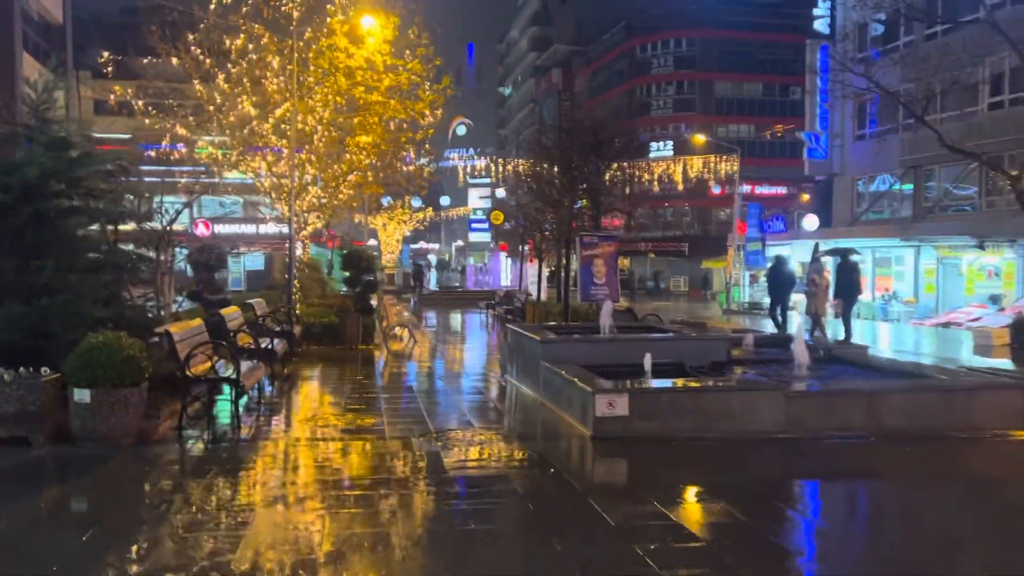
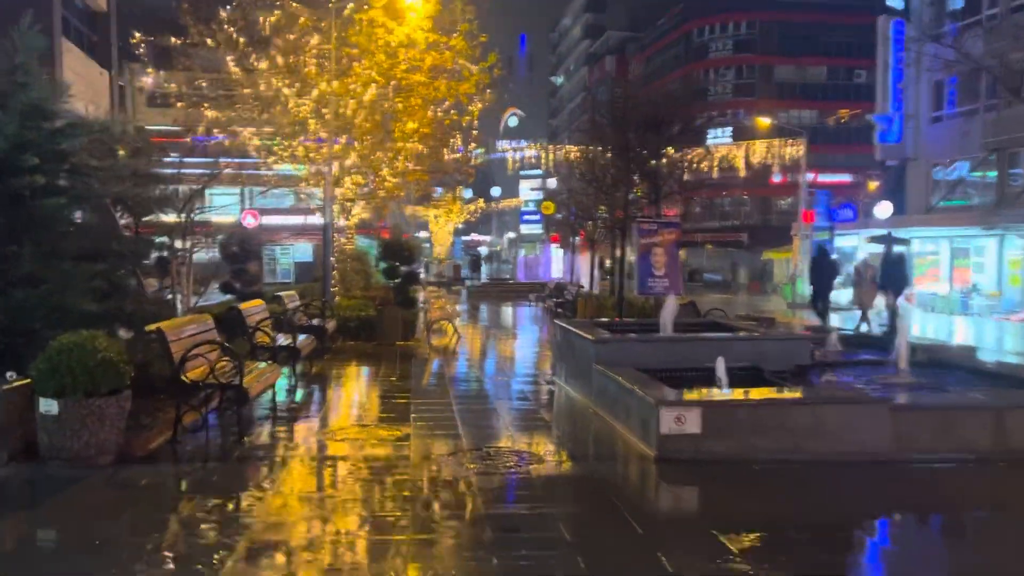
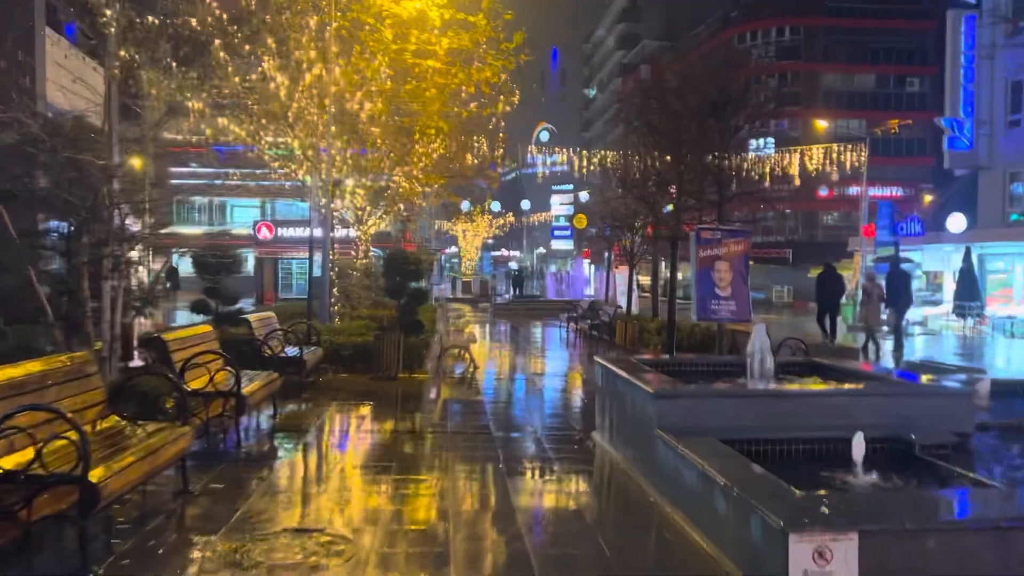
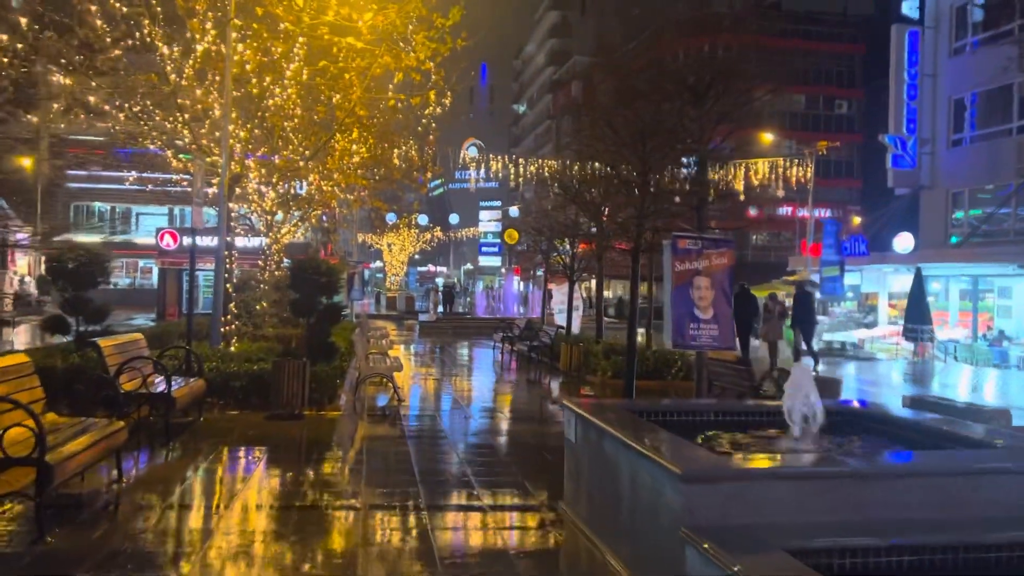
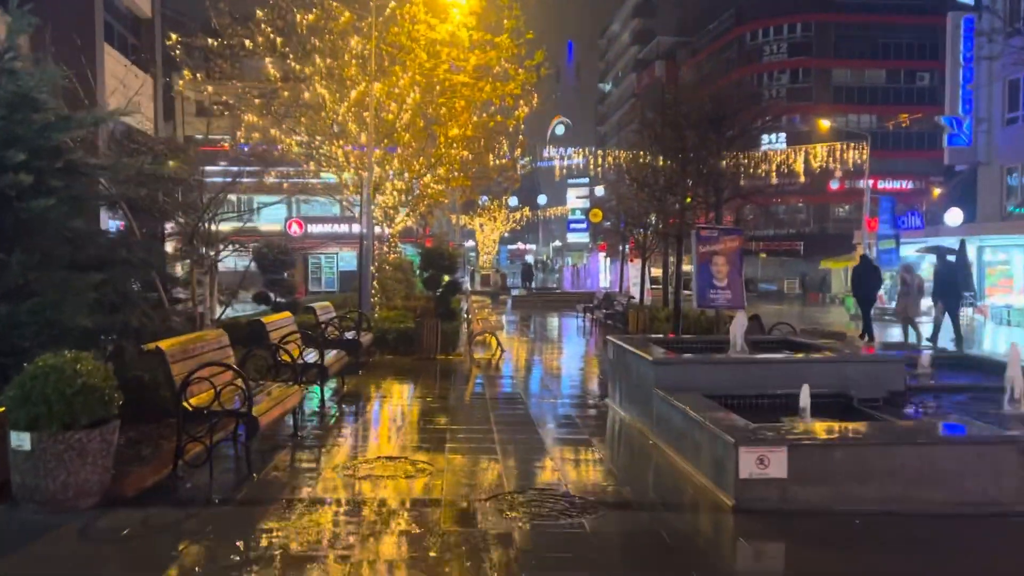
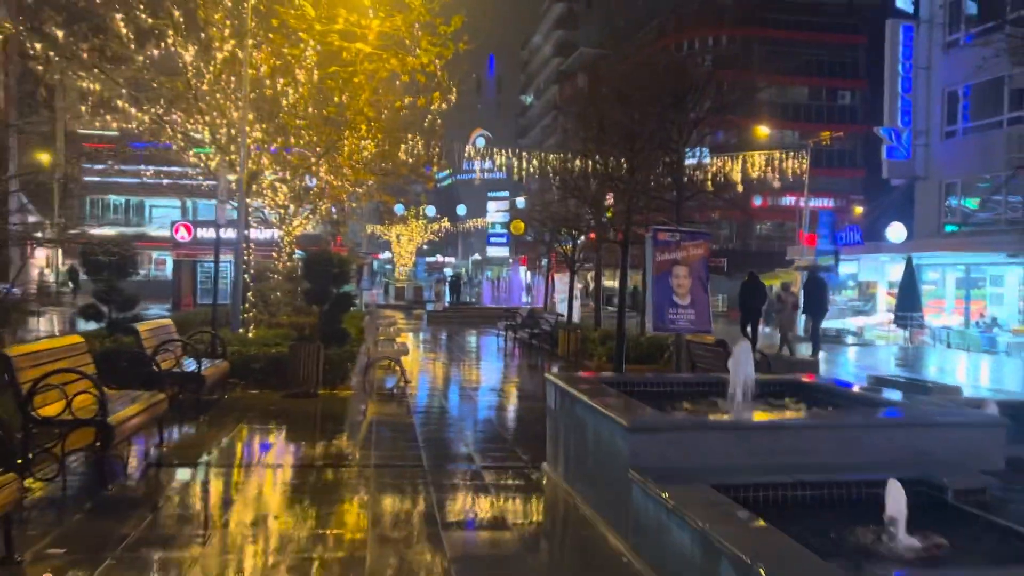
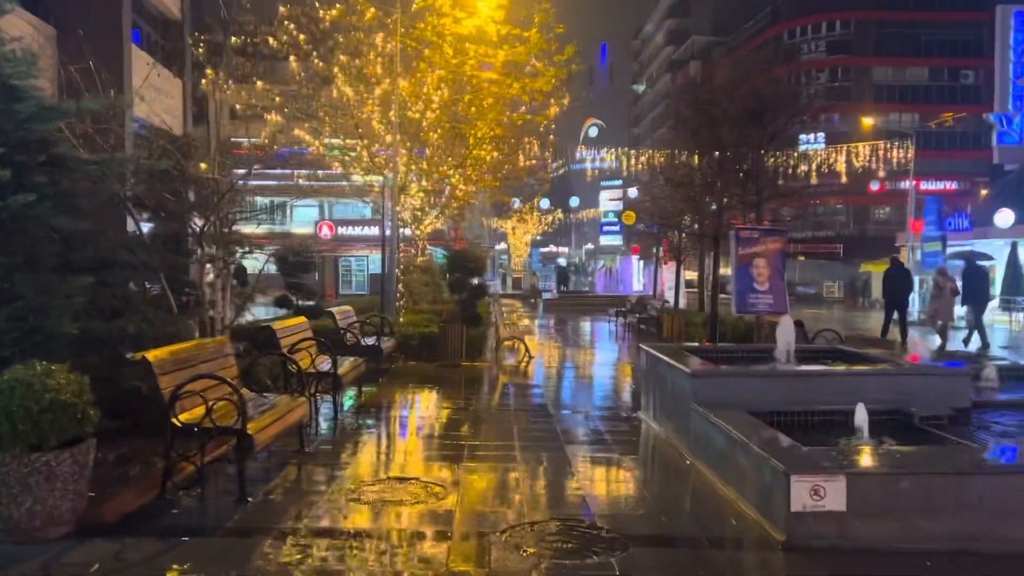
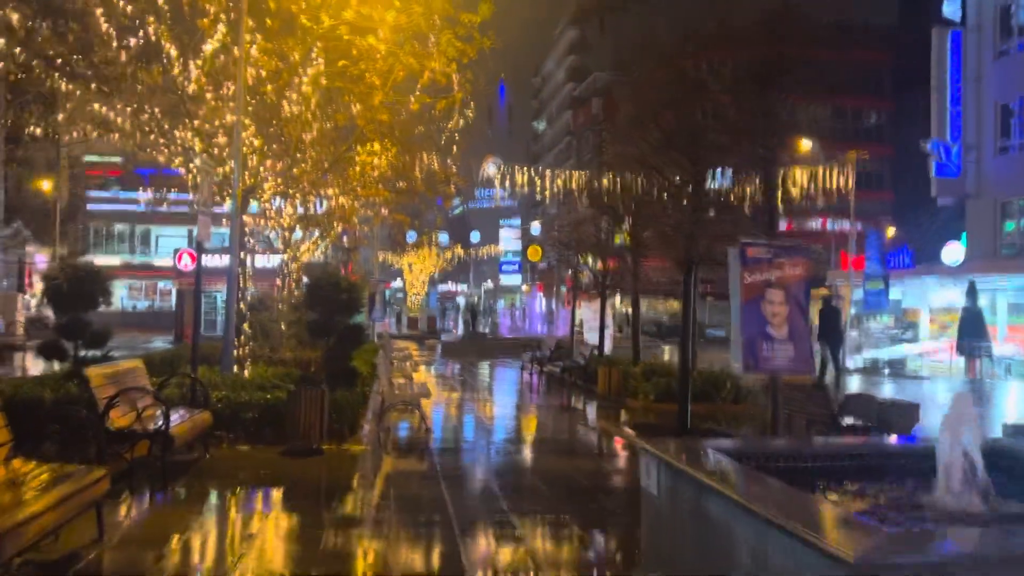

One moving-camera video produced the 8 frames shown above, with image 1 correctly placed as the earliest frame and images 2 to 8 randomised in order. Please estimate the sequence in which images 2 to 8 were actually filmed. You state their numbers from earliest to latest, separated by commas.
2, 5, 7, 3, 6, 4, 8
